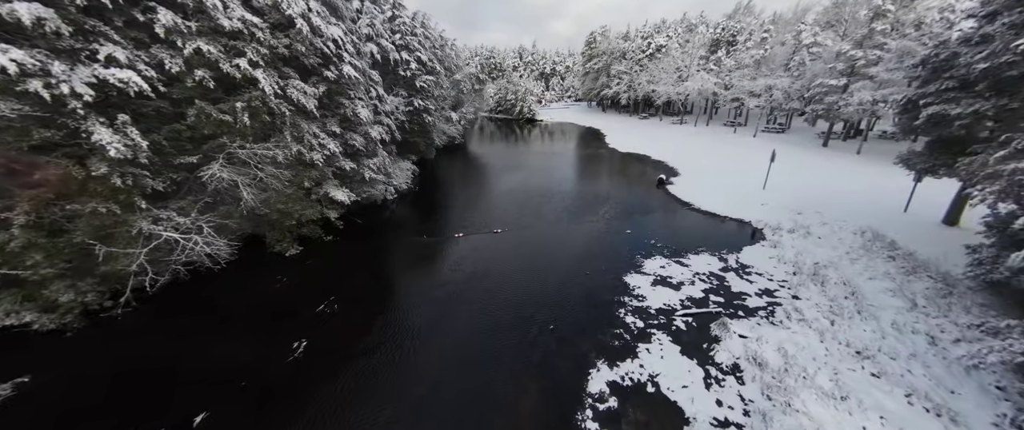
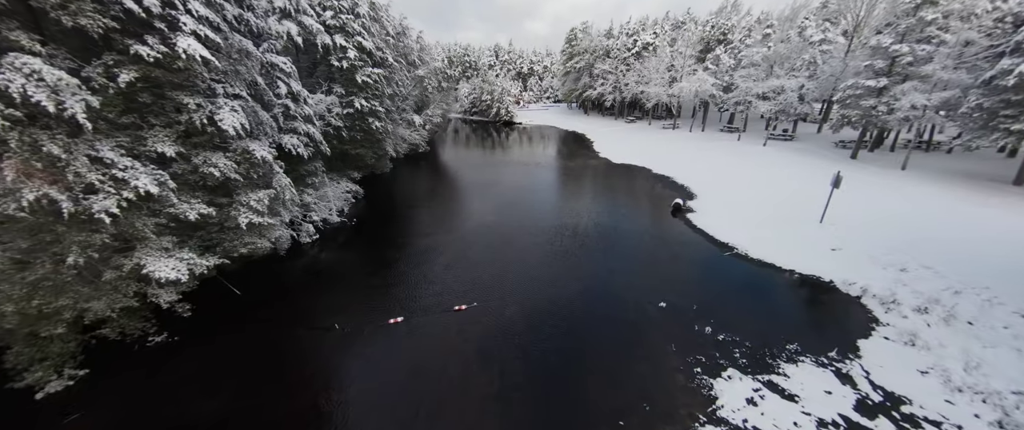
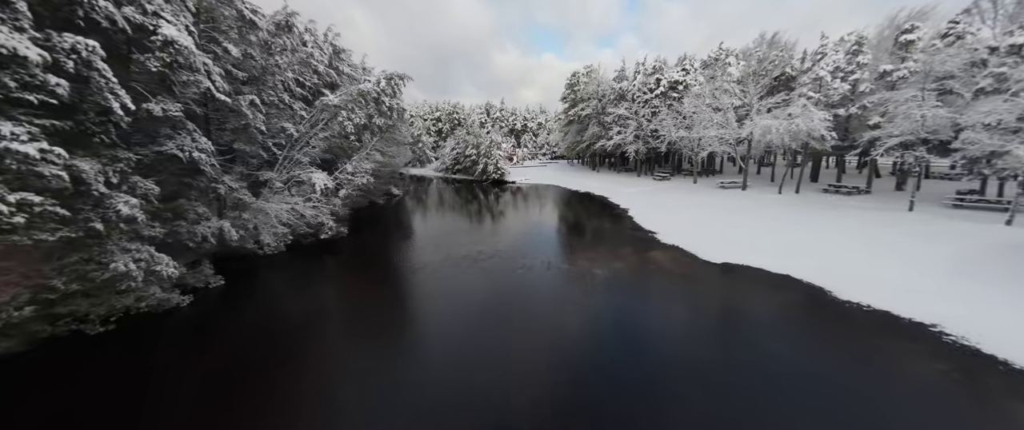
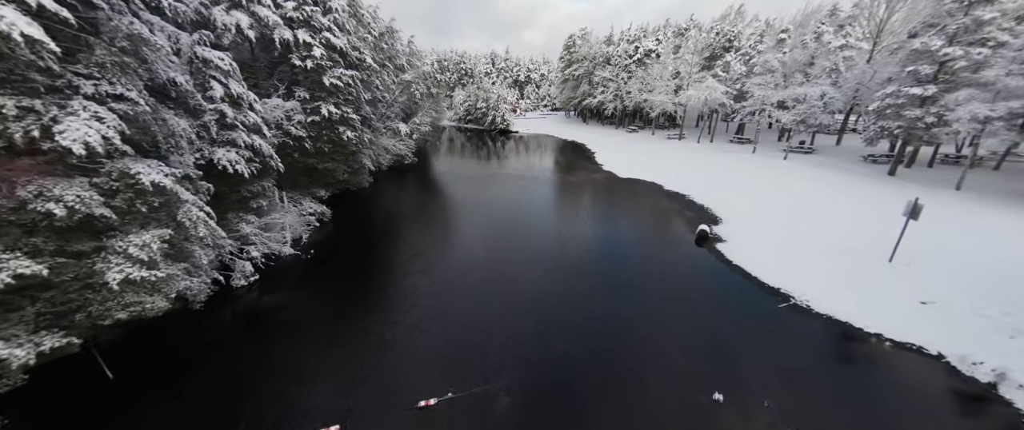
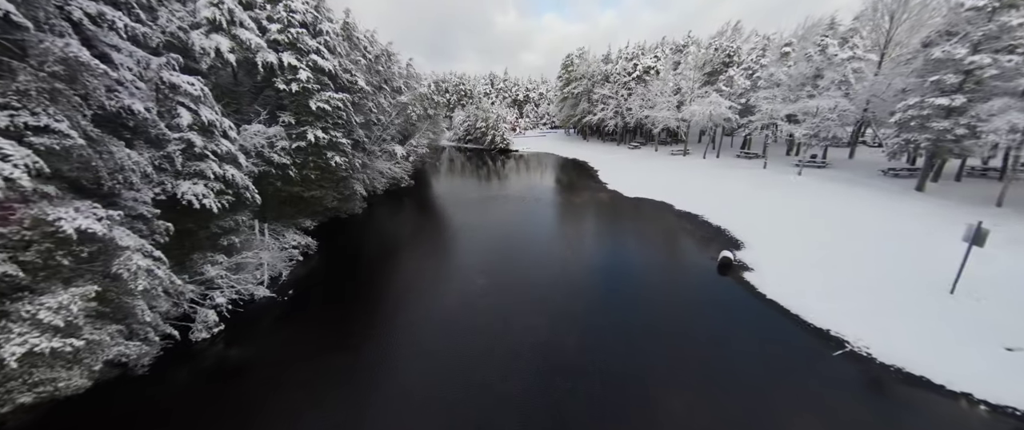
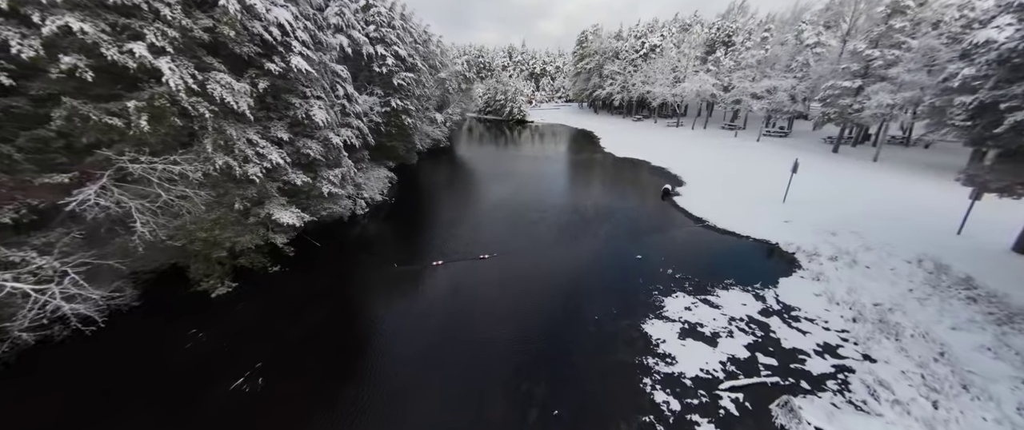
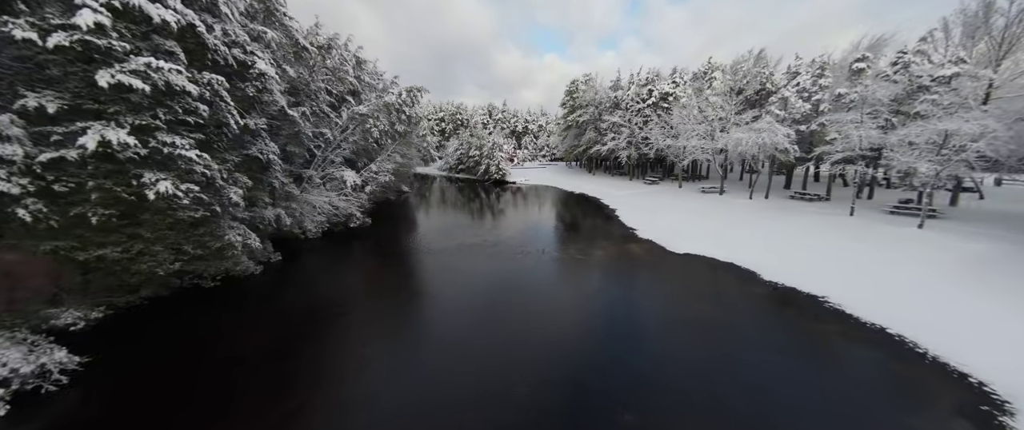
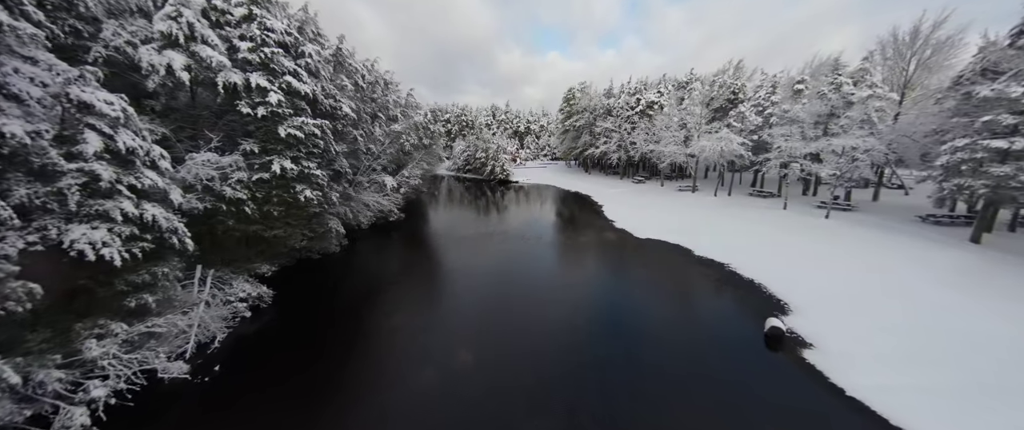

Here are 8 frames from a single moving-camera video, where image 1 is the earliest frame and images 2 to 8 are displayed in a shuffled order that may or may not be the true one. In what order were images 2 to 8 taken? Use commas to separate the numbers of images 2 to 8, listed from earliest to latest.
6, 2, 4, 5, 8, 7, 3
